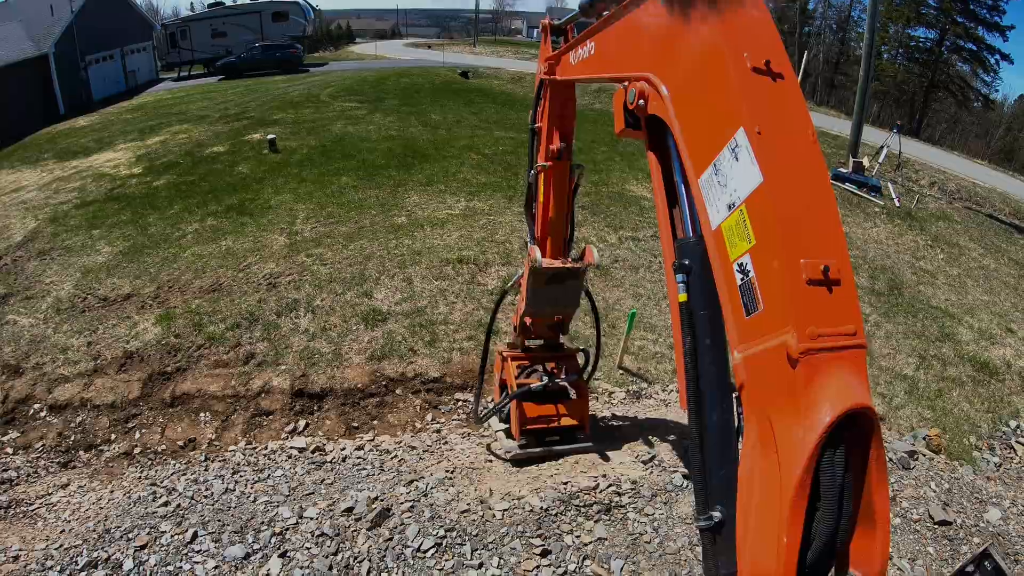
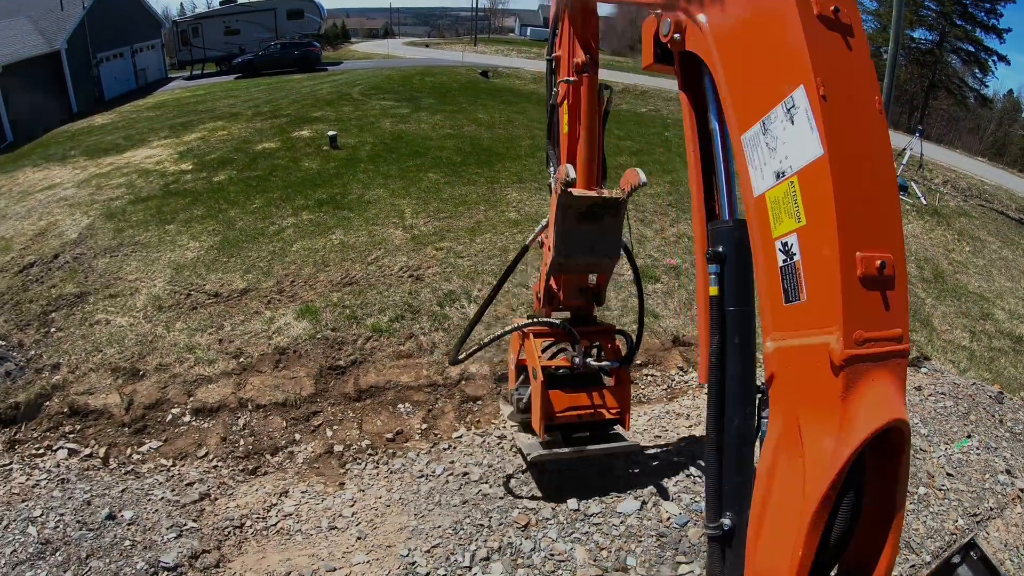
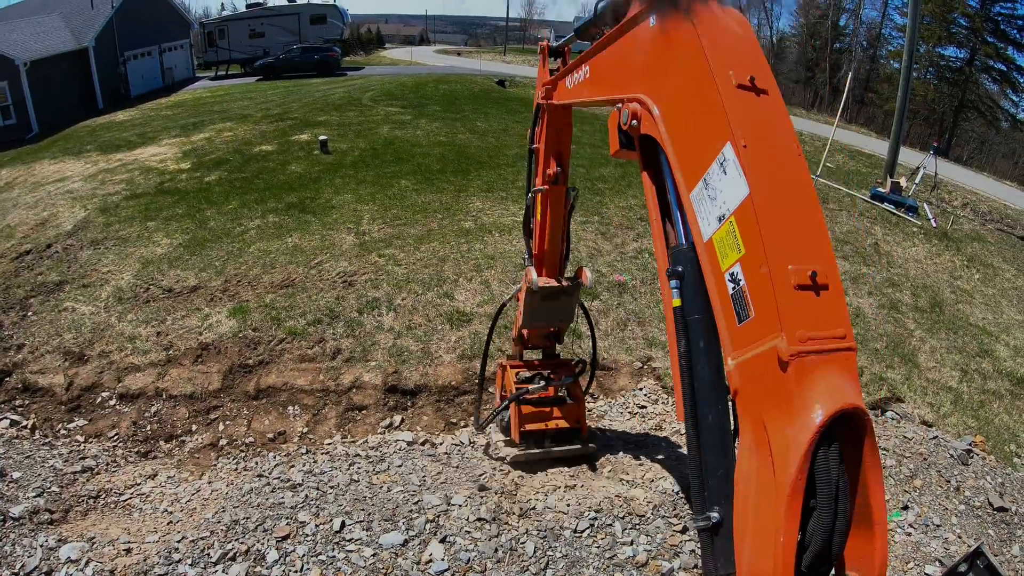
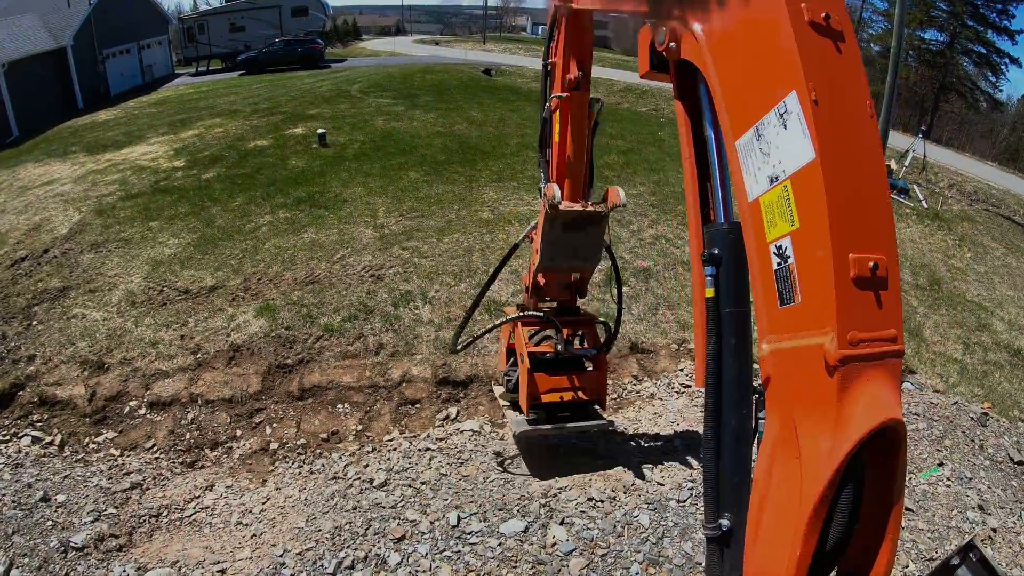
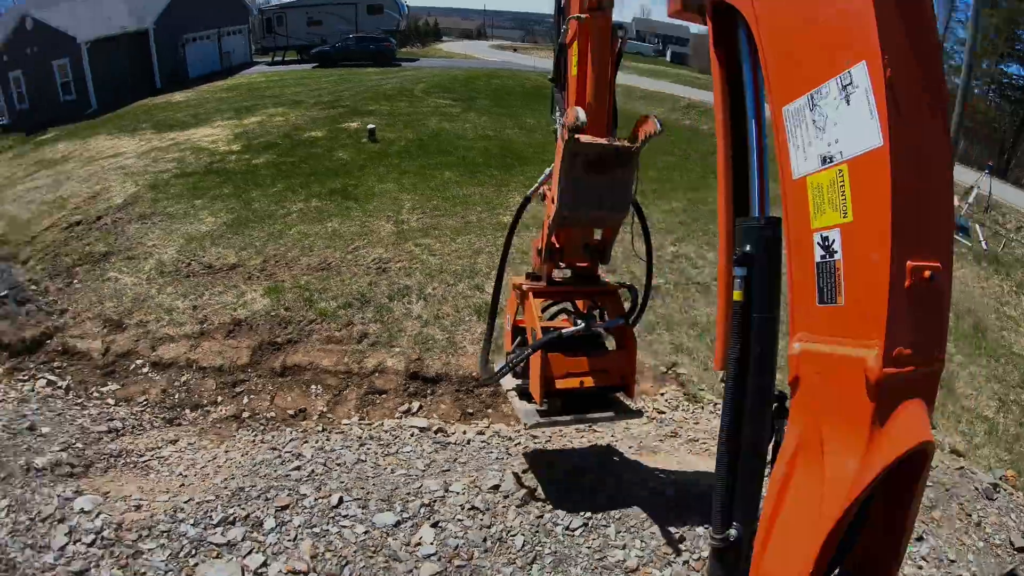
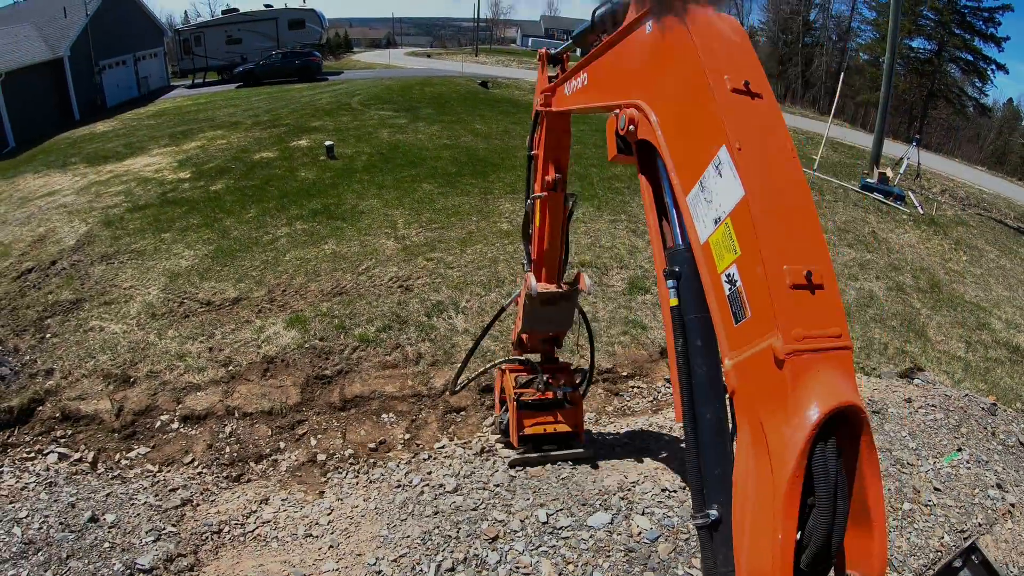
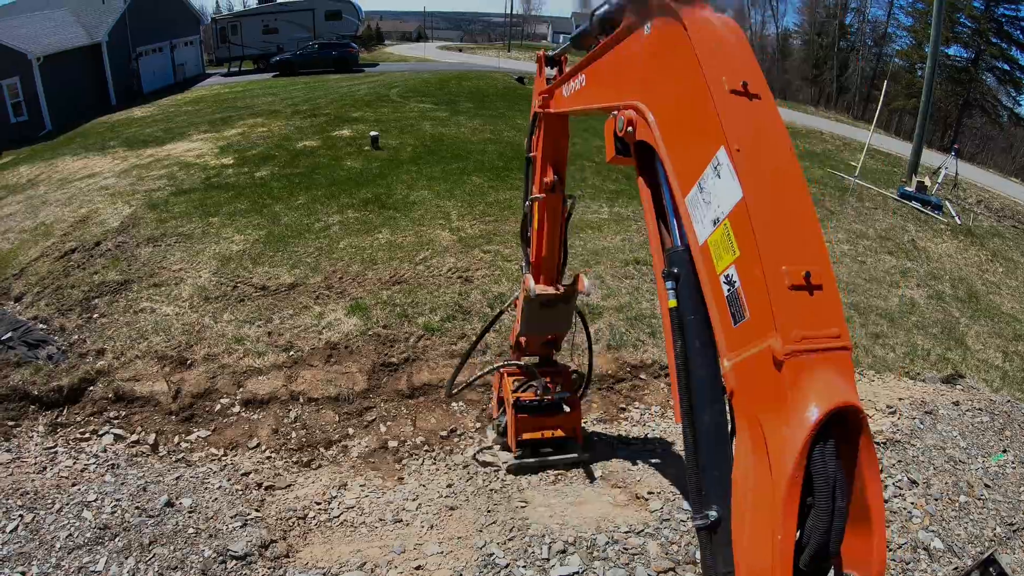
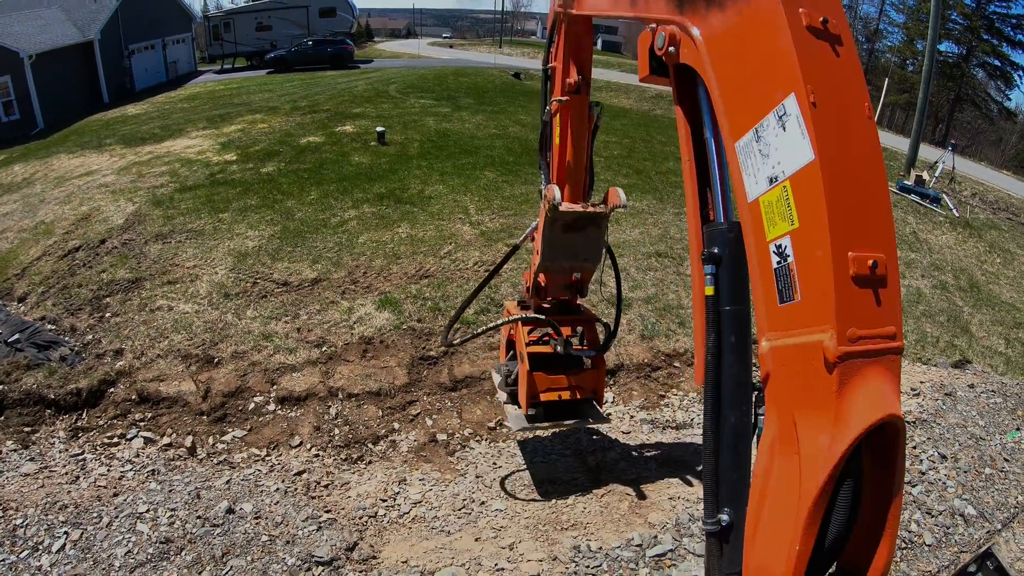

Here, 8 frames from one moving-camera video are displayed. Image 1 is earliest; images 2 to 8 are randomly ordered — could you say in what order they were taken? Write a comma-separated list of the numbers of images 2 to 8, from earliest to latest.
5, 3, 4, 6, 2, 7, 8
